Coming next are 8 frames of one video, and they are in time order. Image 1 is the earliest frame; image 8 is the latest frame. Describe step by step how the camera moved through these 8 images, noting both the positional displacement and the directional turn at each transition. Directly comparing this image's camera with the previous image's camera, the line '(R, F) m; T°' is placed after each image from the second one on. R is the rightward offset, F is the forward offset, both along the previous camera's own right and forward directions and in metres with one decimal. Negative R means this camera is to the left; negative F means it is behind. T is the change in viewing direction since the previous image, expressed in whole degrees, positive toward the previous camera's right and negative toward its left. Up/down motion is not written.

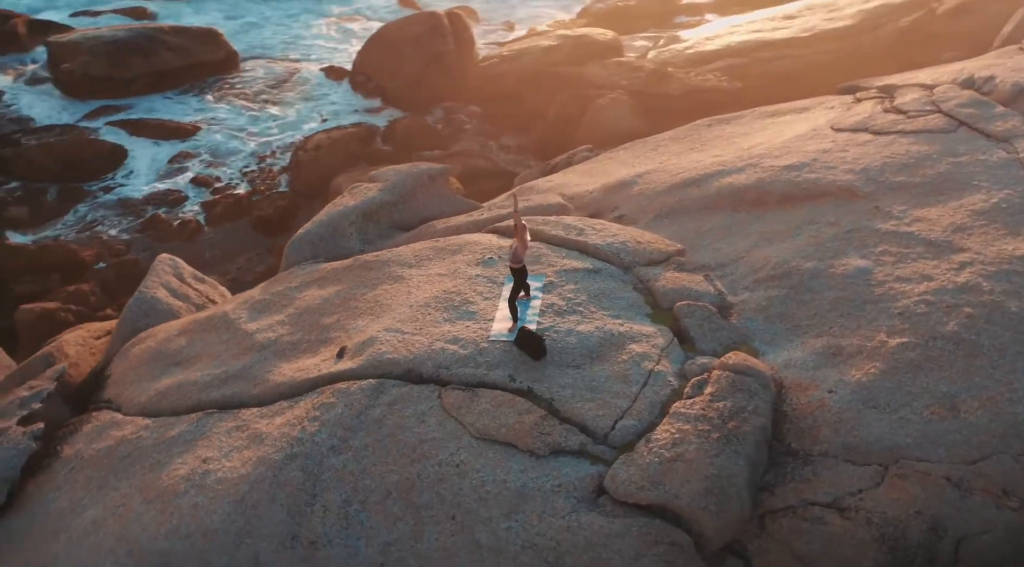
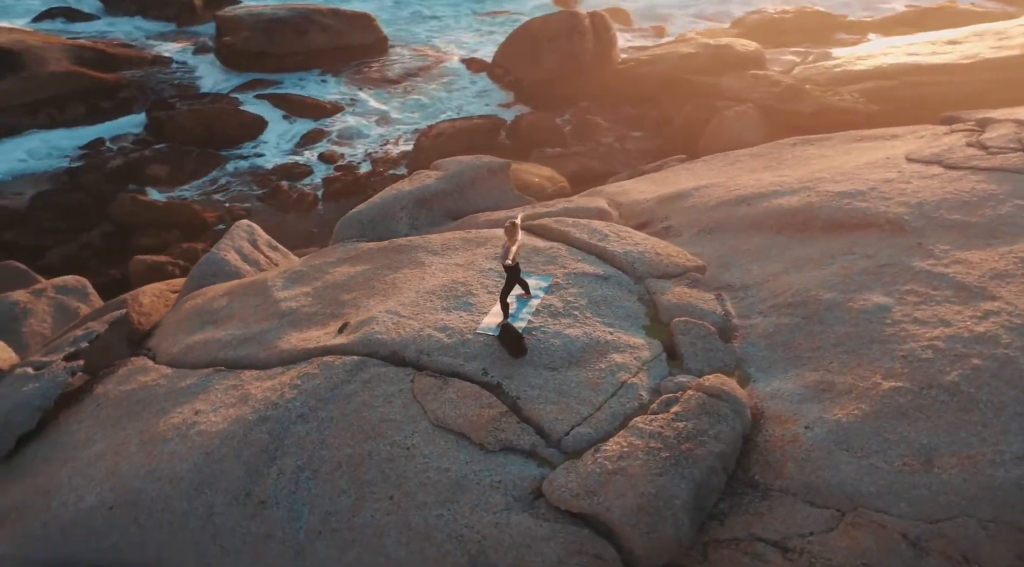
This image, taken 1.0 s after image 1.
(+0.5, +0.1) m; -8°
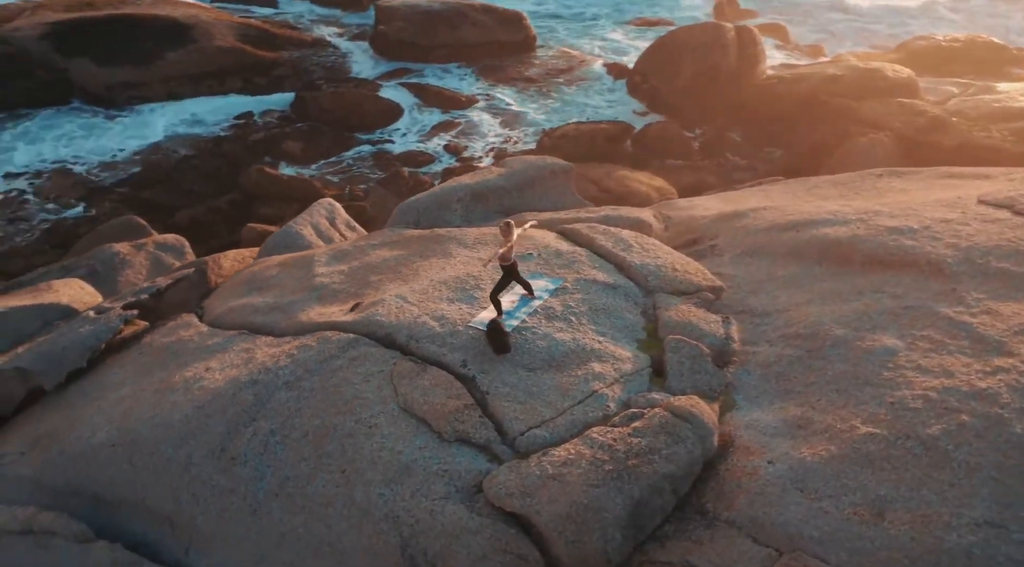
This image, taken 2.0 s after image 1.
(+0.5, 0.0) m; -8°
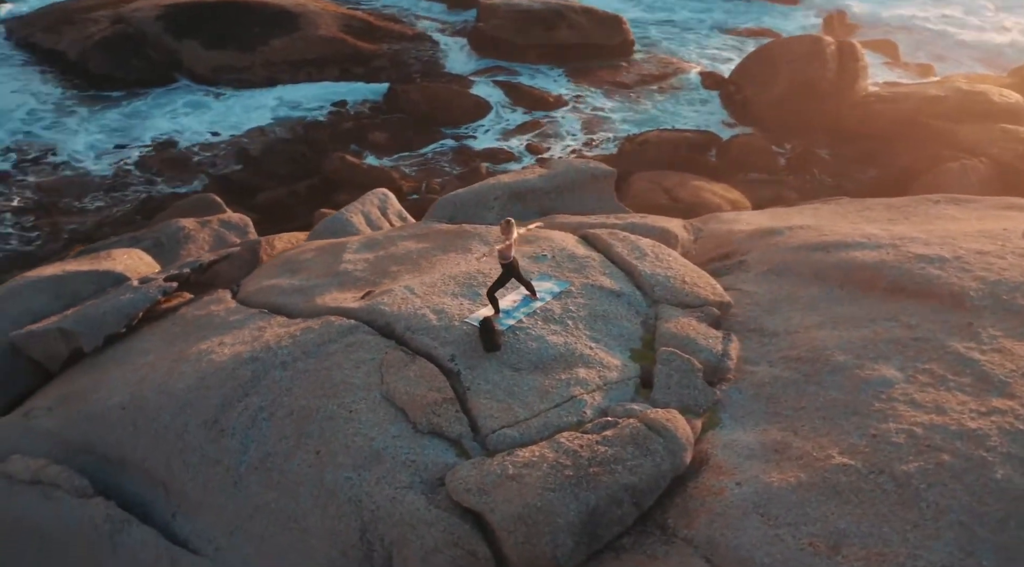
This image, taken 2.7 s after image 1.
(+0.3, 0.0) m; -5°
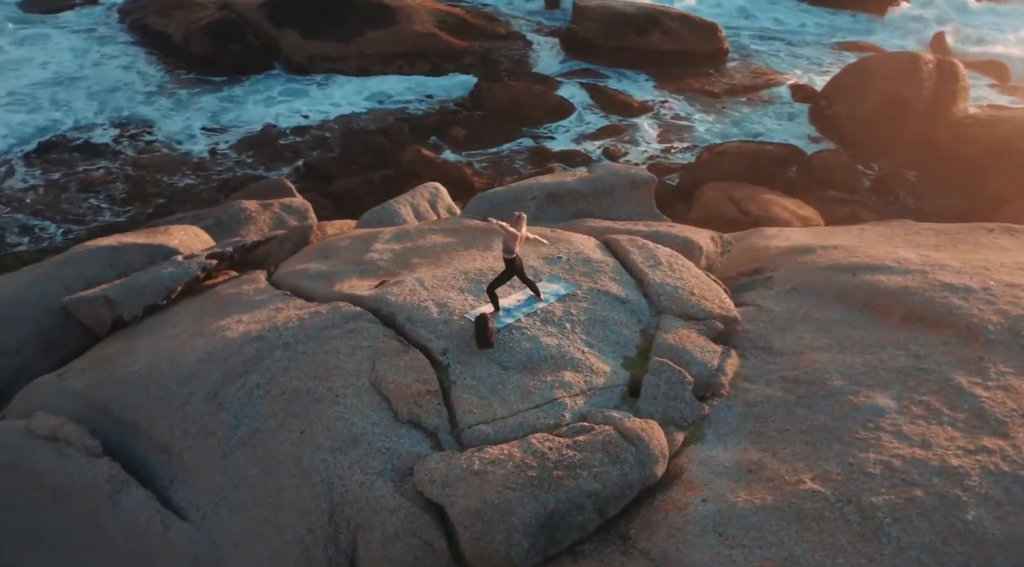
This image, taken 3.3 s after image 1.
(+0.3, 0.0) m; -5°
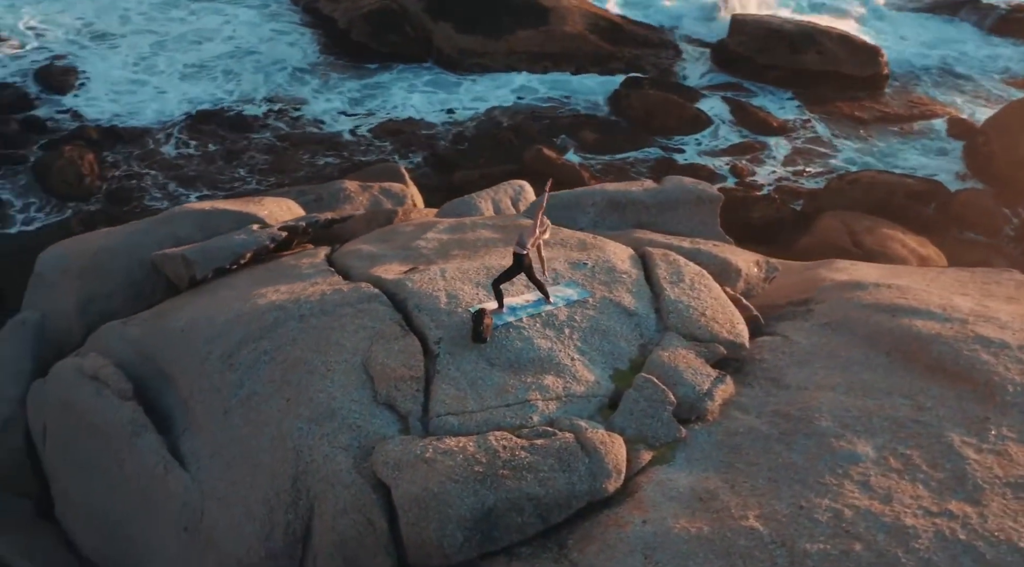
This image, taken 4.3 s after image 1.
(+0.5, 0.0) m; -8°
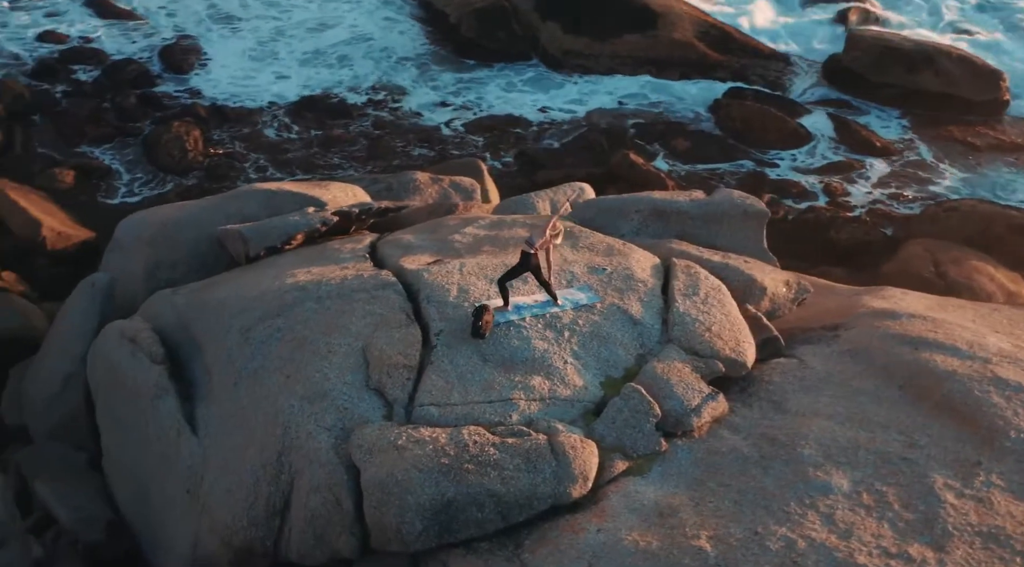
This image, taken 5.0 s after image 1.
(+0.4, 0.0) m; -6°
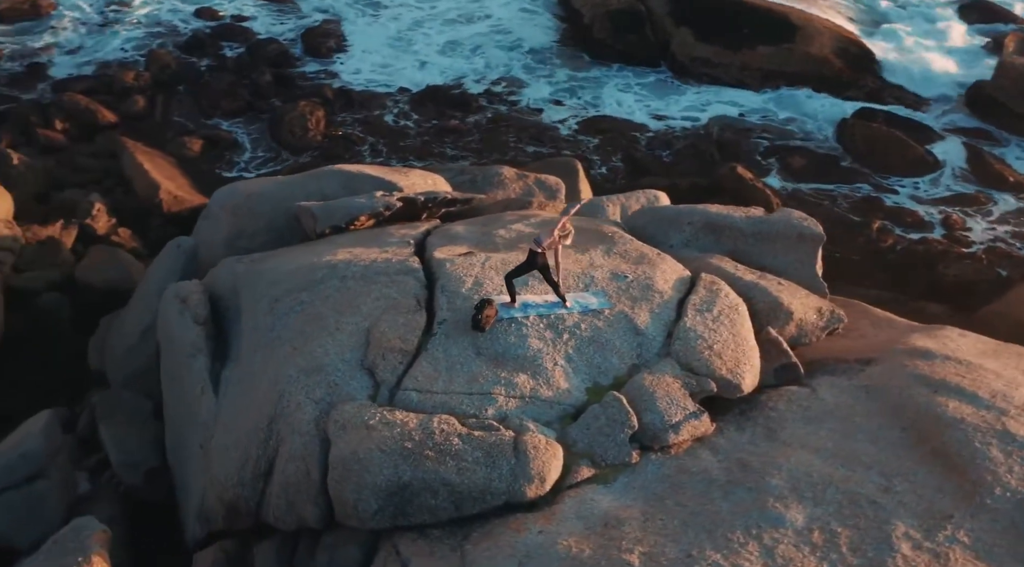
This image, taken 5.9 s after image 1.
(+0.5, 0.0) m; -8°
